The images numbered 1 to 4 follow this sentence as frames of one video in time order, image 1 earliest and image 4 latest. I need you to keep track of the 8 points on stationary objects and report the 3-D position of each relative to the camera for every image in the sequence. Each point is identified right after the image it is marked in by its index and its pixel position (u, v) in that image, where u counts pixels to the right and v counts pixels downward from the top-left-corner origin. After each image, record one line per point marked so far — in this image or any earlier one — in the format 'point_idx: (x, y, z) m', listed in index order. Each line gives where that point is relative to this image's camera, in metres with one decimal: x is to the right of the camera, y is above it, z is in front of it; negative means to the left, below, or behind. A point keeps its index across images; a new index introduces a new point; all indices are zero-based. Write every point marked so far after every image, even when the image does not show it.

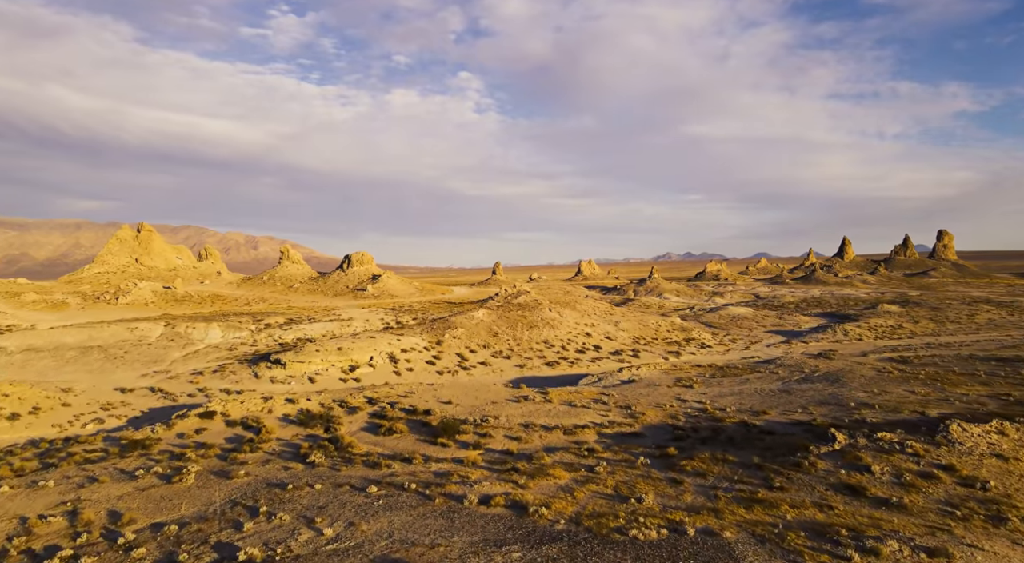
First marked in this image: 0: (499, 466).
0: (-0.4, -5.8, +19.5) m
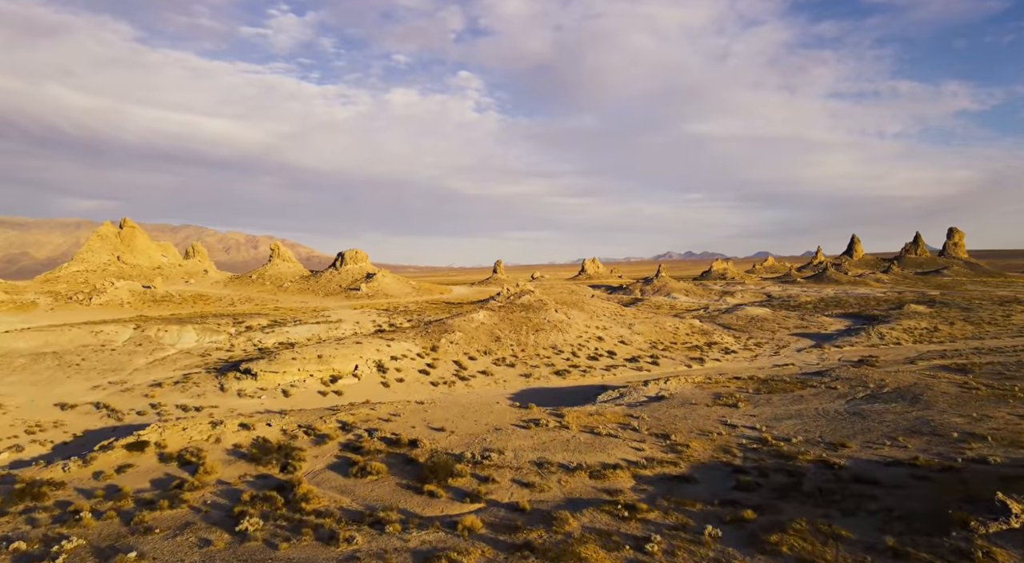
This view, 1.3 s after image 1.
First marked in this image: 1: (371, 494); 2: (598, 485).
0: (-0.1, -5.7, +14.0) m
1: (-3.9, -5.9, +17.2) m
2: (+2.4, -5.7, +17.5) m
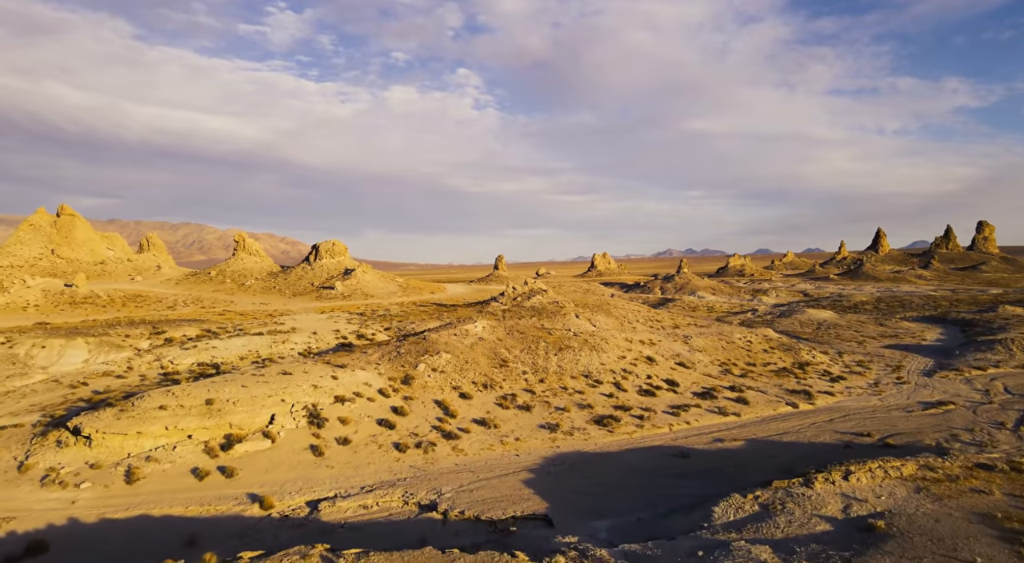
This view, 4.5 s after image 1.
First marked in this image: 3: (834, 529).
0: (+0.6, -5.6, -1.6) m
1: (-3.2, -5.8, +1.6) m
2: (+3.1, -5.6, +1.9) m
3: (+7.0, -5.3, +13.8) m
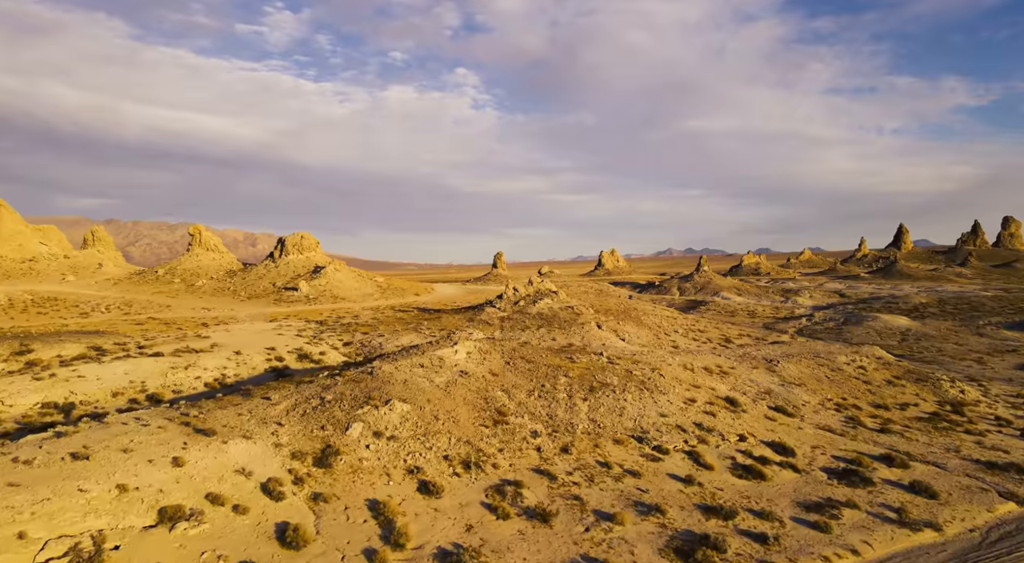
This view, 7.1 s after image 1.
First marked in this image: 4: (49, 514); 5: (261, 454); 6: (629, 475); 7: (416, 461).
0: (+0.7, -5.6, -14.9) m
1: (-3.1, -5.7, -11.7) m
2: (+3.2, -5.5, -11.4) m
3: (+7.1, -5.2, +0.5) m
4: (-9.1, -4.5, +12.3) m
5: (-6.6, -4.4, +16.4) m
6: (+3.2, -5.2, +17.4) m
7: (-2.6, -4.8, +17.0) m
